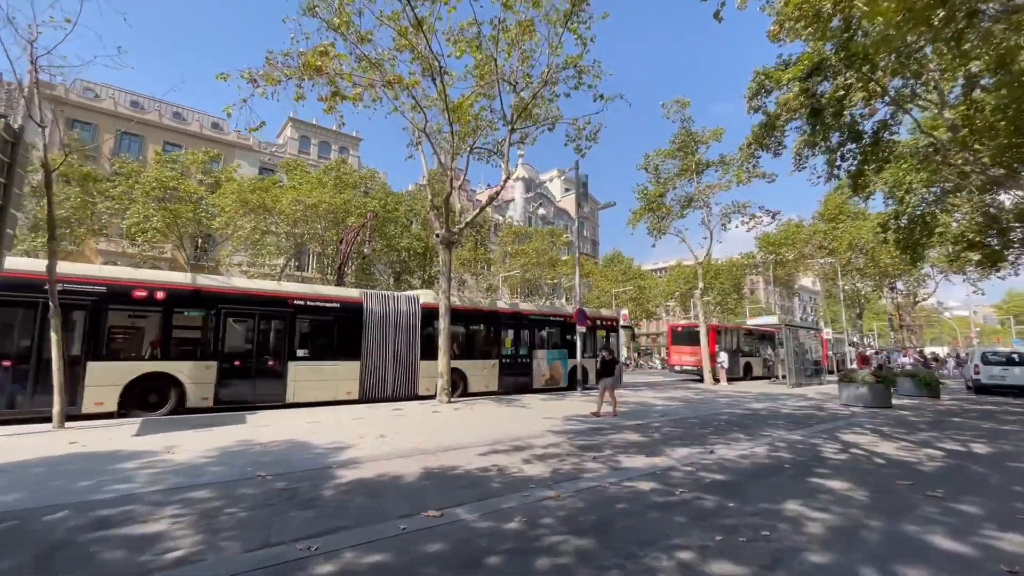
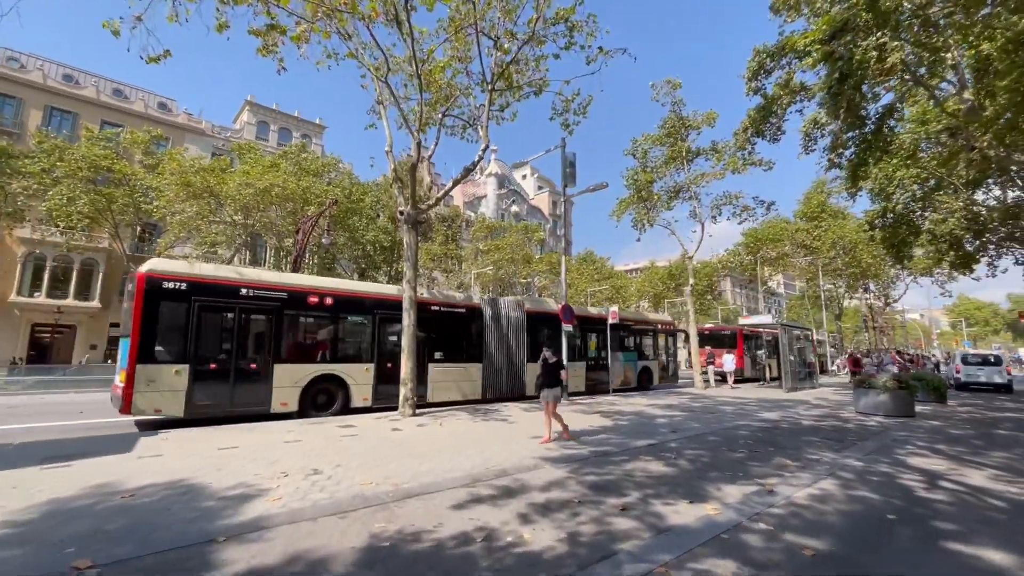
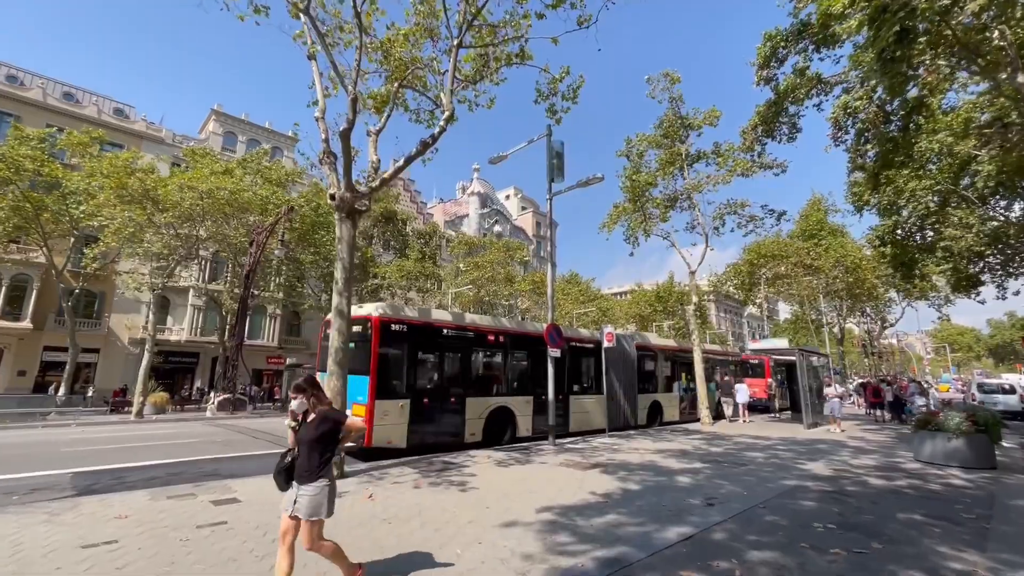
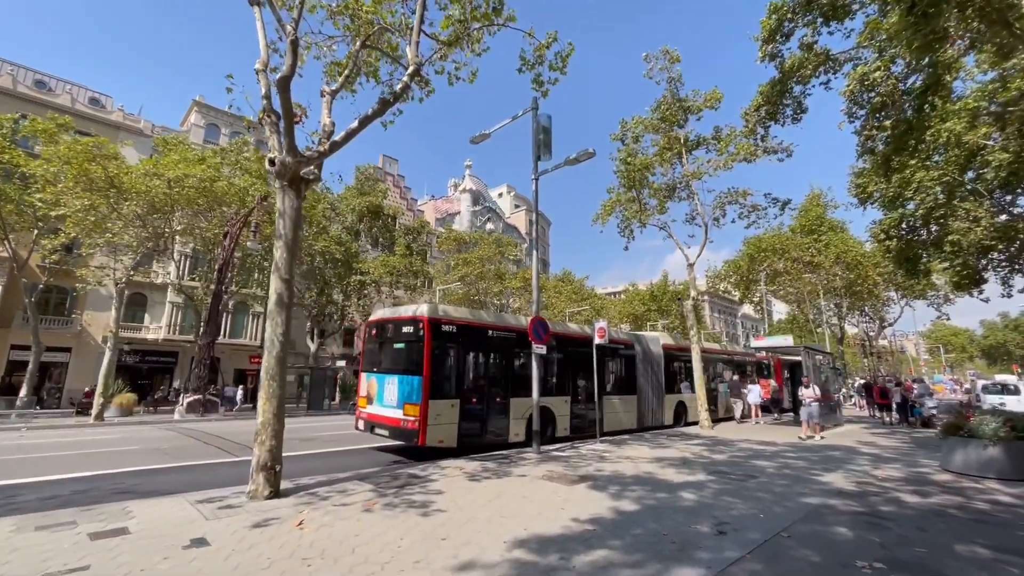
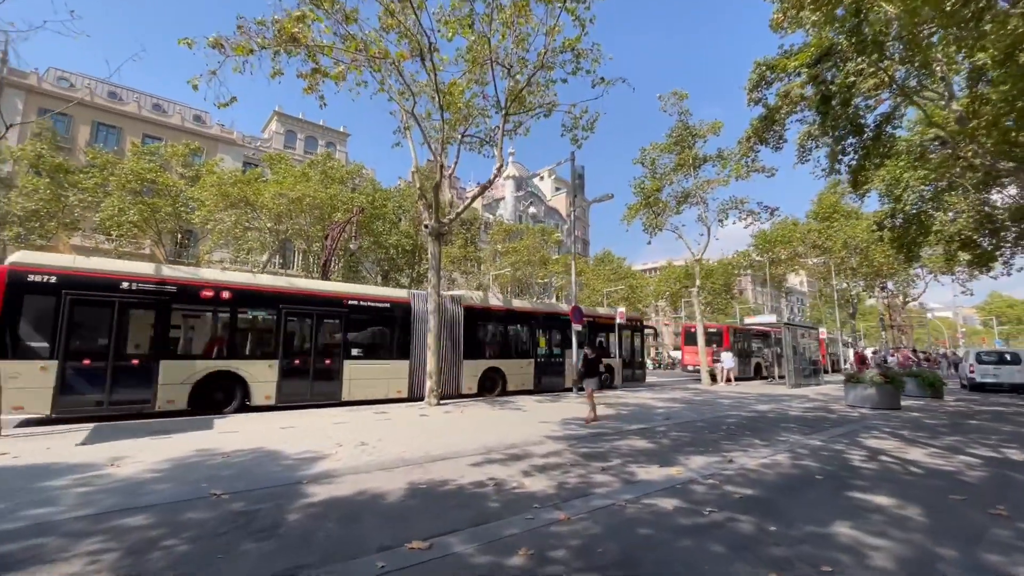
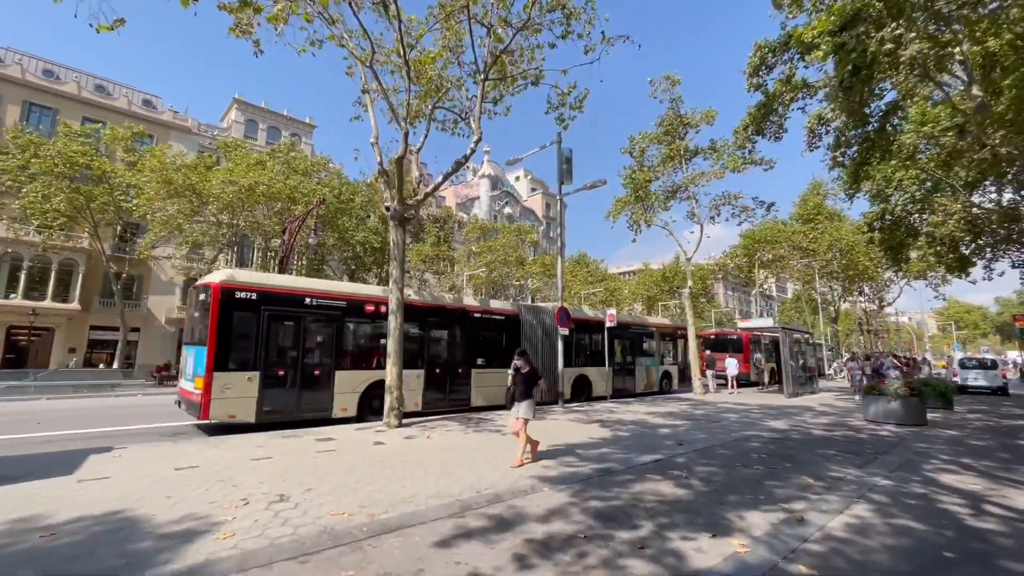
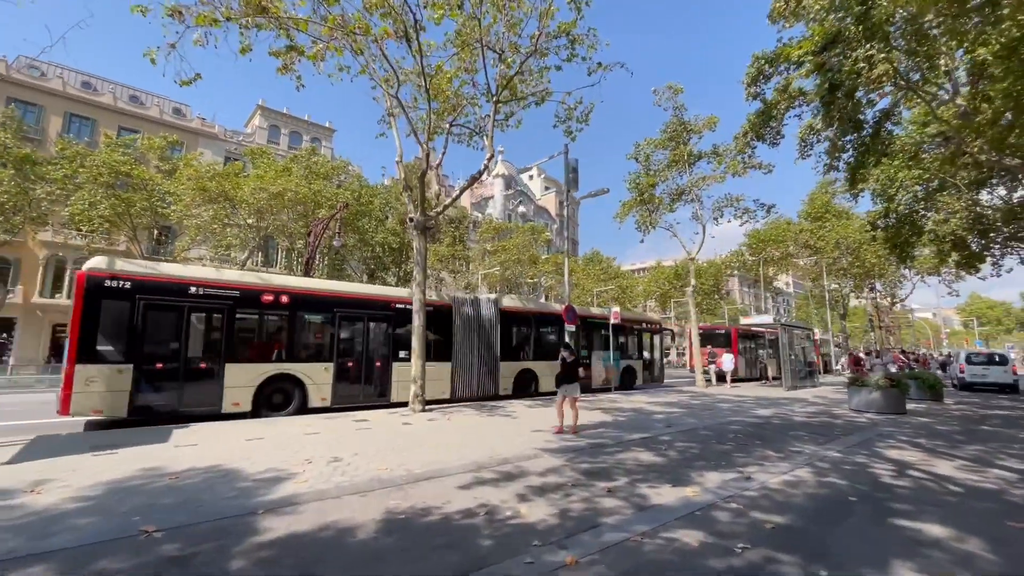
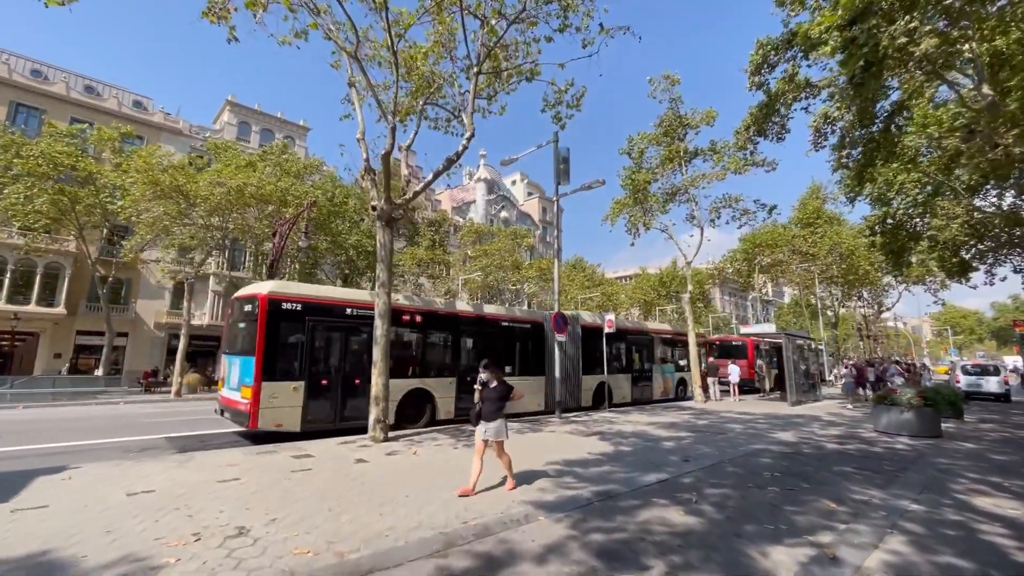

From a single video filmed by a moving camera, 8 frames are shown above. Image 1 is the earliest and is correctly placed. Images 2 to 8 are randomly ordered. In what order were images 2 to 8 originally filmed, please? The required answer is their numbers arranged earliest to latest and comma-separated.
5, 7, 2, 6, 8, 3, 4
